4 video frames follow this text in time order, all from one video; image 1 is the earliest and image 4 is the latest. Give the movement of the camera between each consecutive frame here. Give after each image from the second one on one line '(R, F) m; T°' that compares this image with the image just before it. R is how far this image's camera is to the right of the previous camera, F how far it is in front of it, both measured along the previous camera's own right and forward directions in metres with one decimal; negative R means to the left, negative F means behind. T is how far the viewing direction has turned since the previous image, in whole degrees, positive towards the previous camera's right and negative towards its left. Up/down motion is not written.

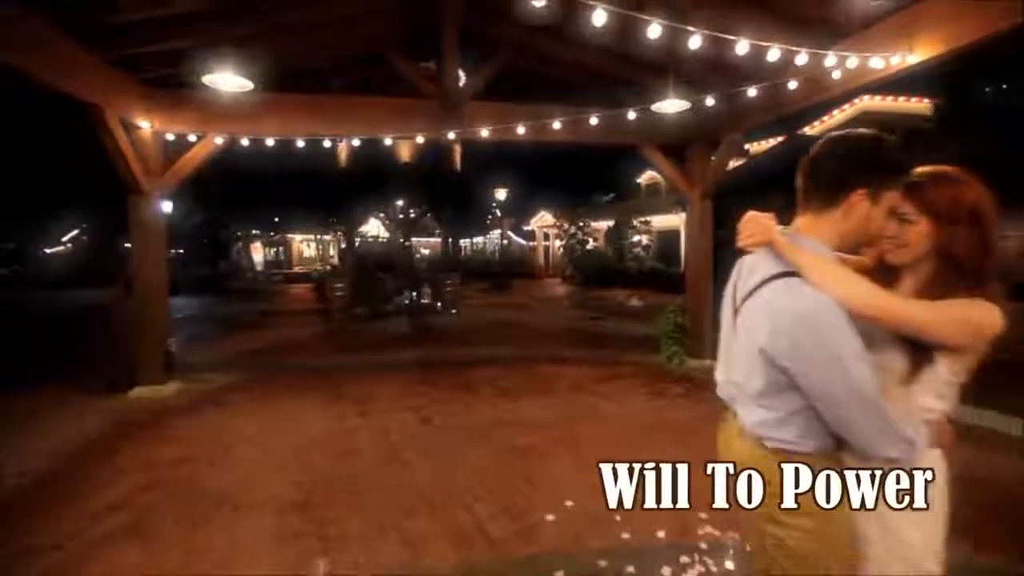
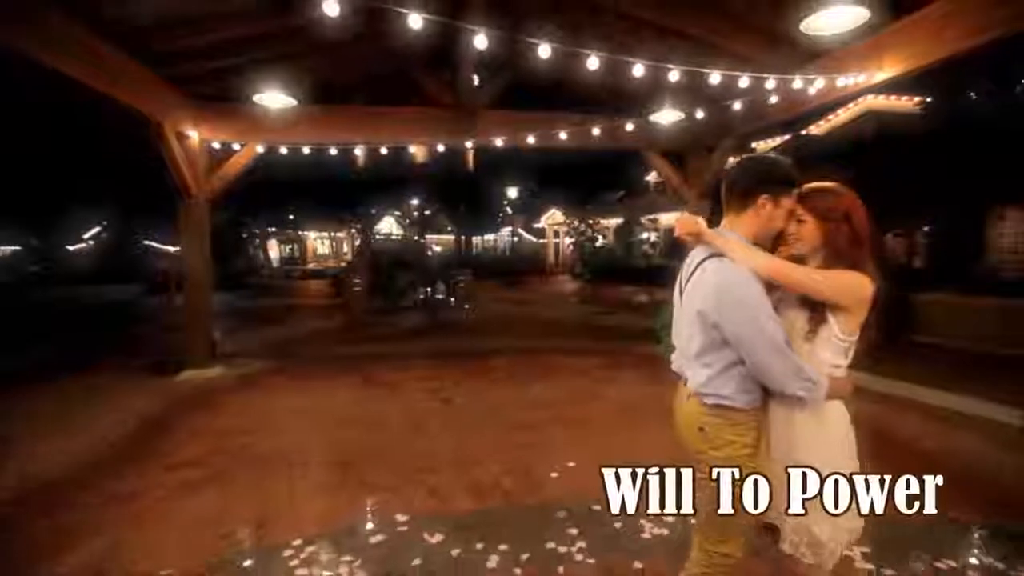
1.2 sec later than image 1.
(0.0, -0.6) m; -1°
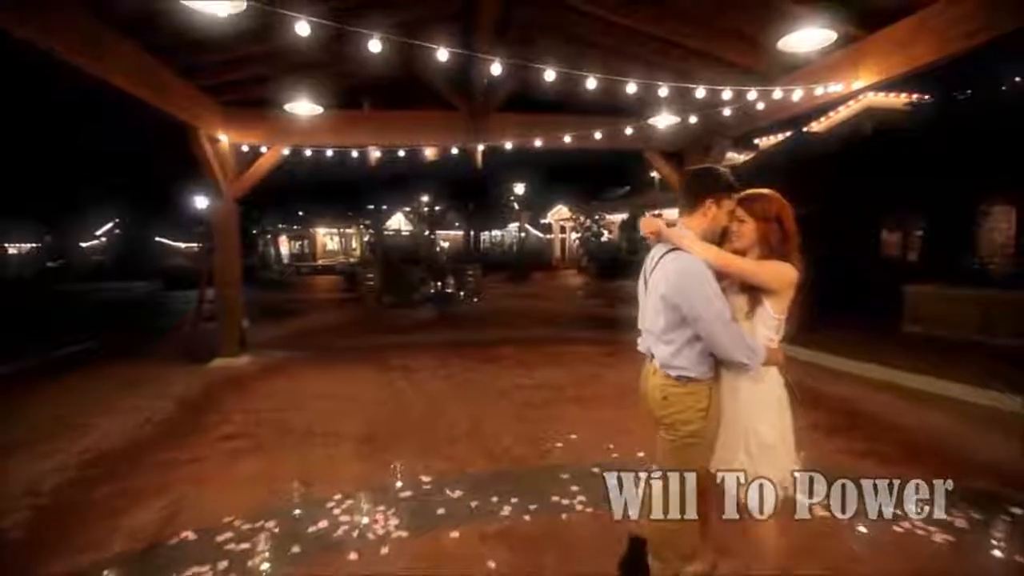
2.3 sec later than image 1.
(0.0, -0.5) m; -1°
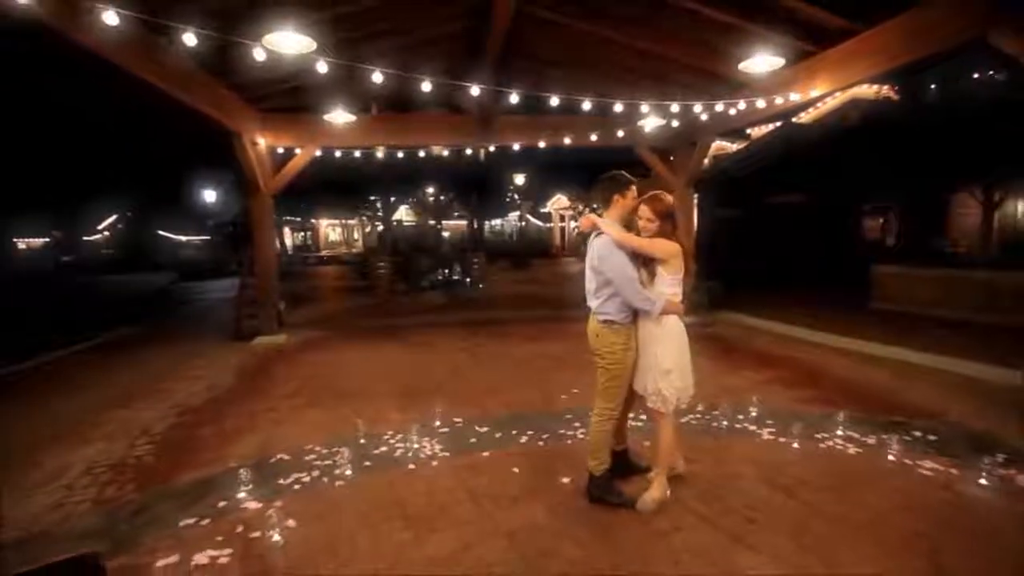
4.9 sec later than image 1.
(-0.1, -1.0) m; 0°
